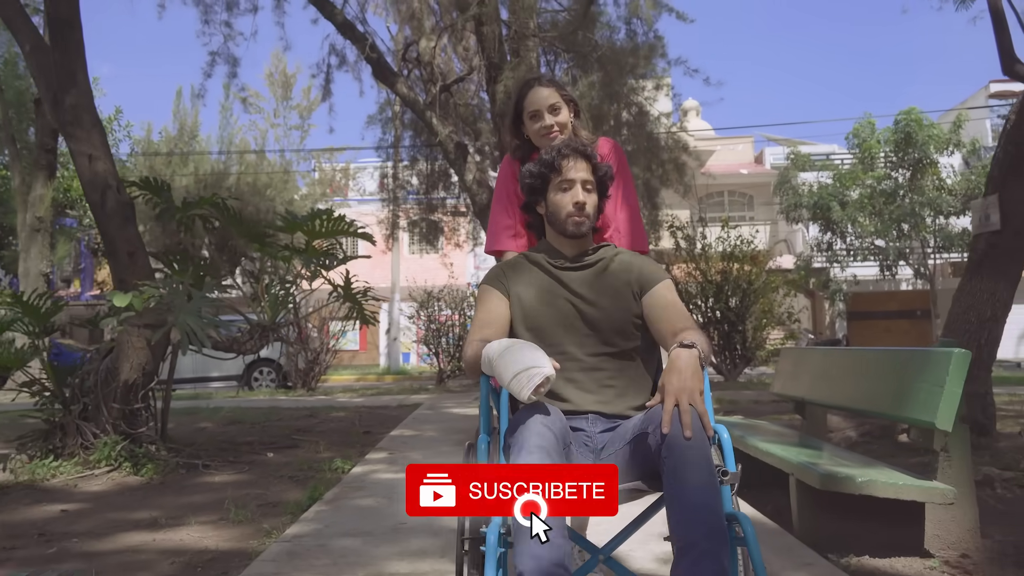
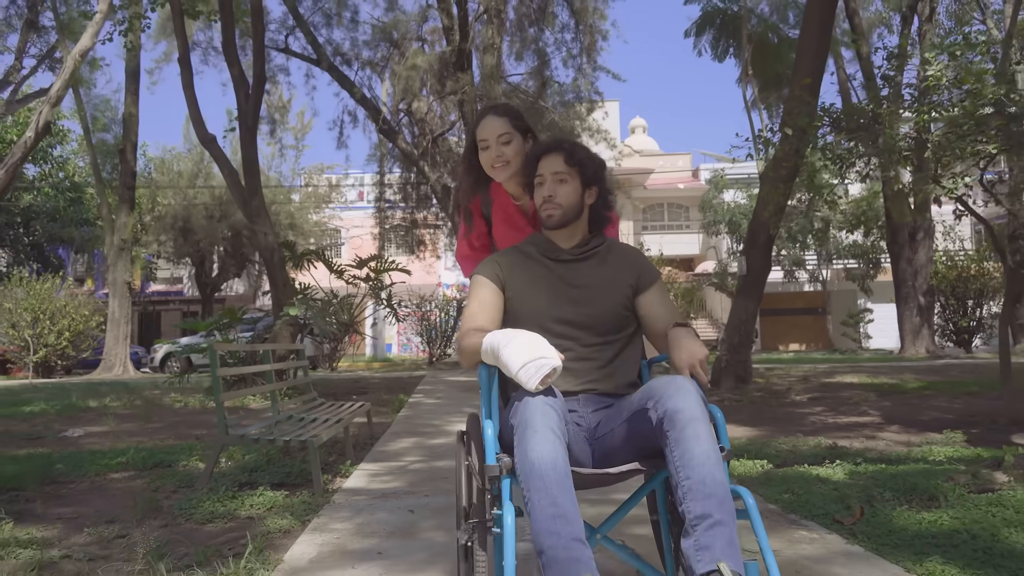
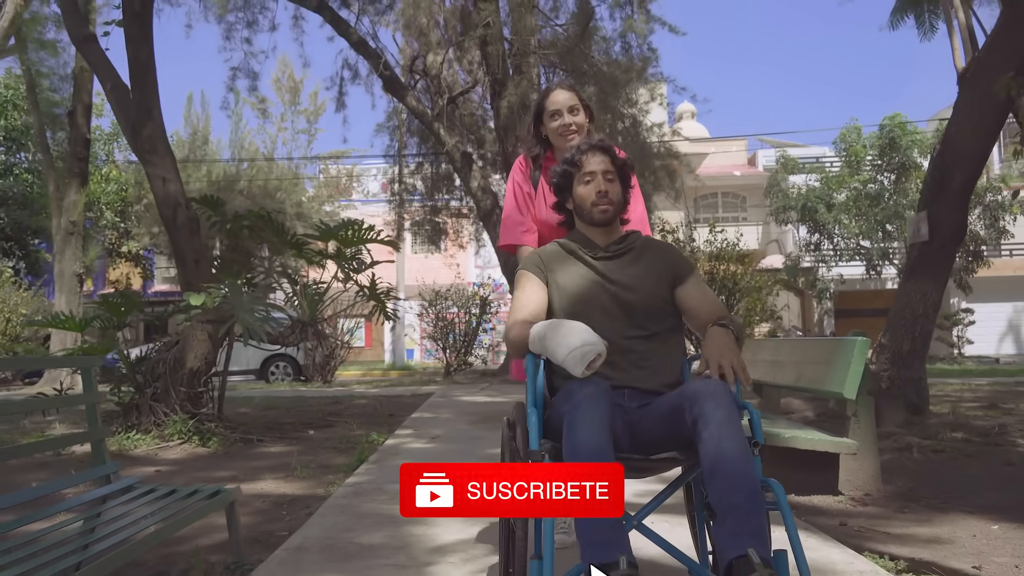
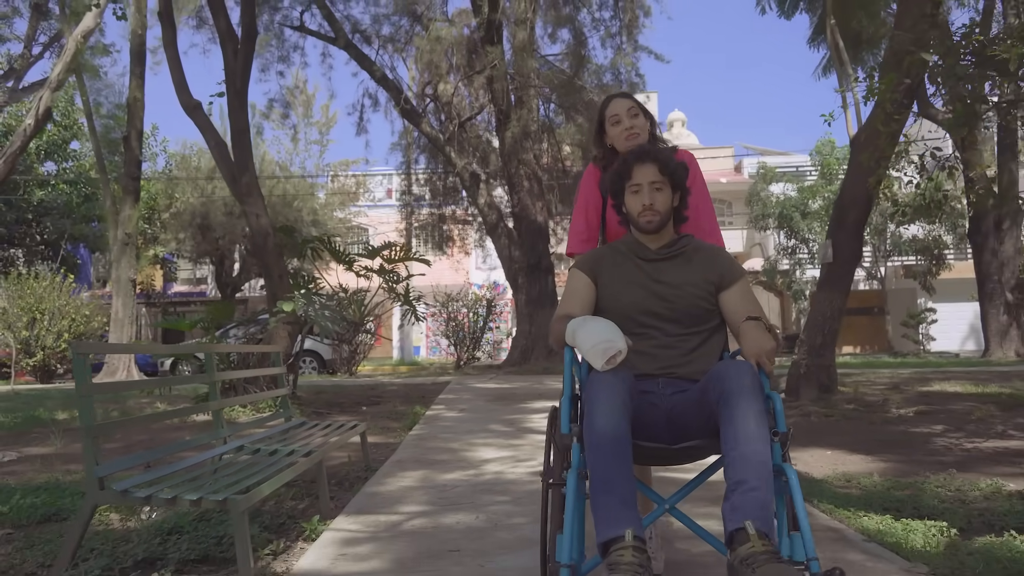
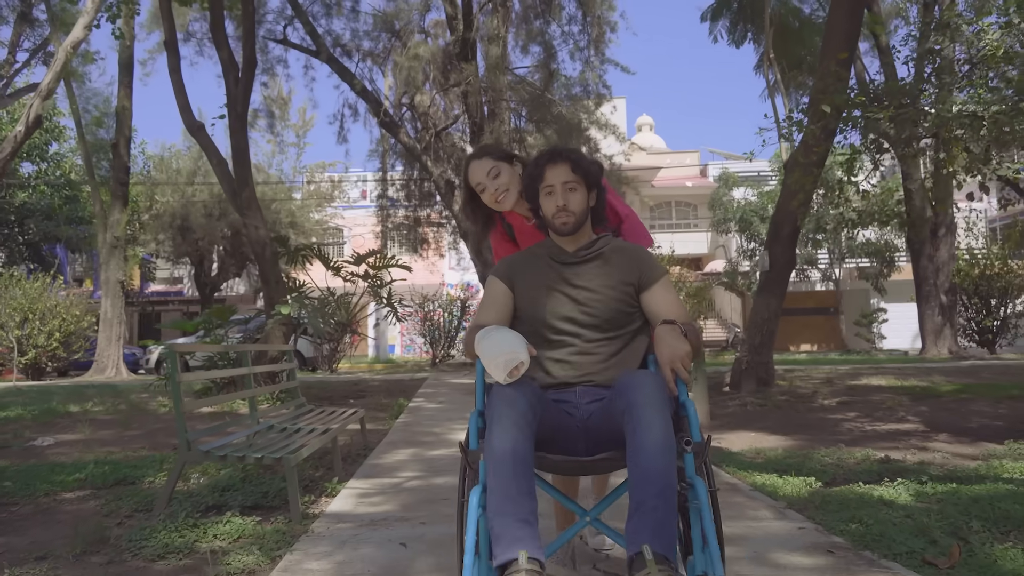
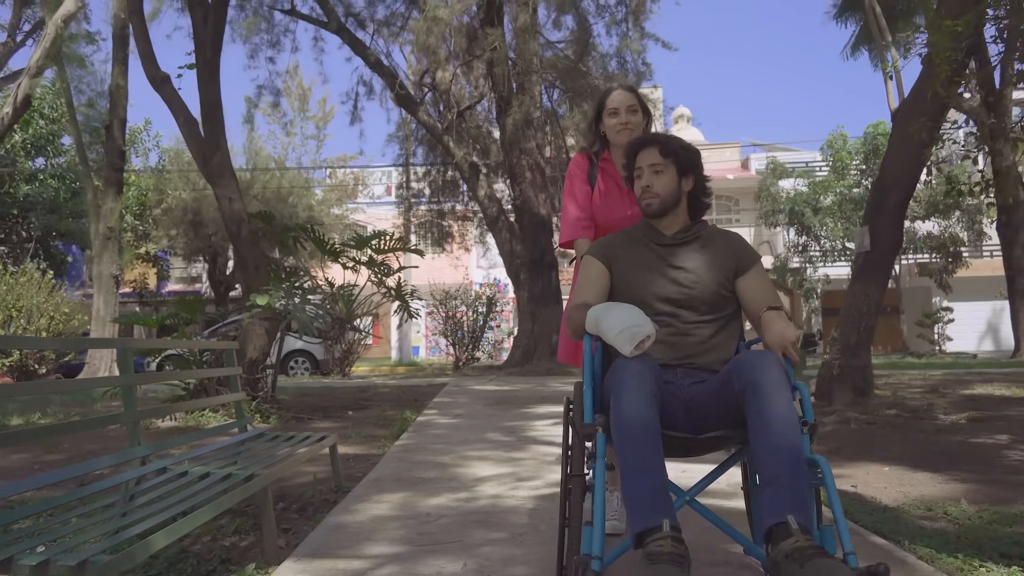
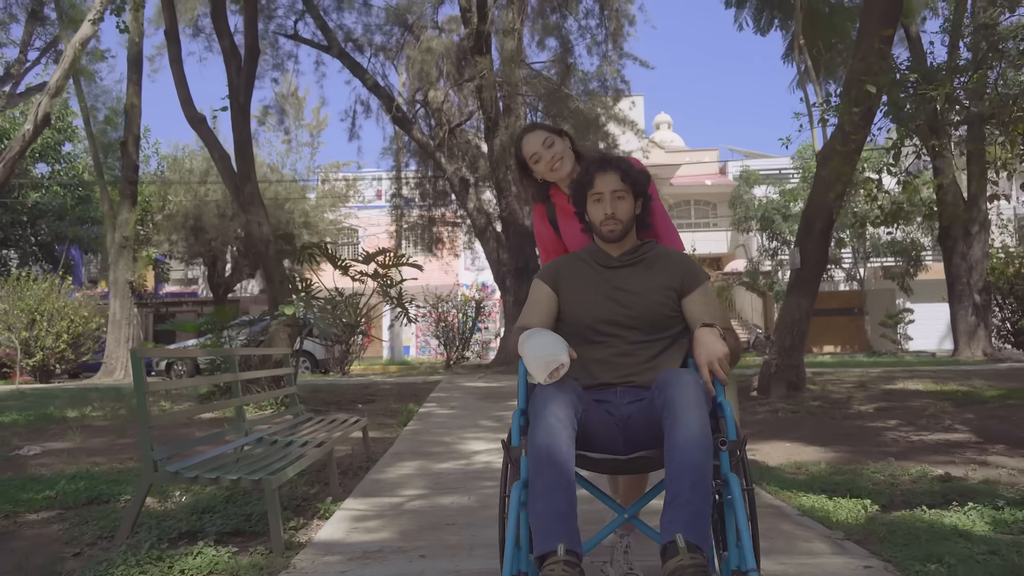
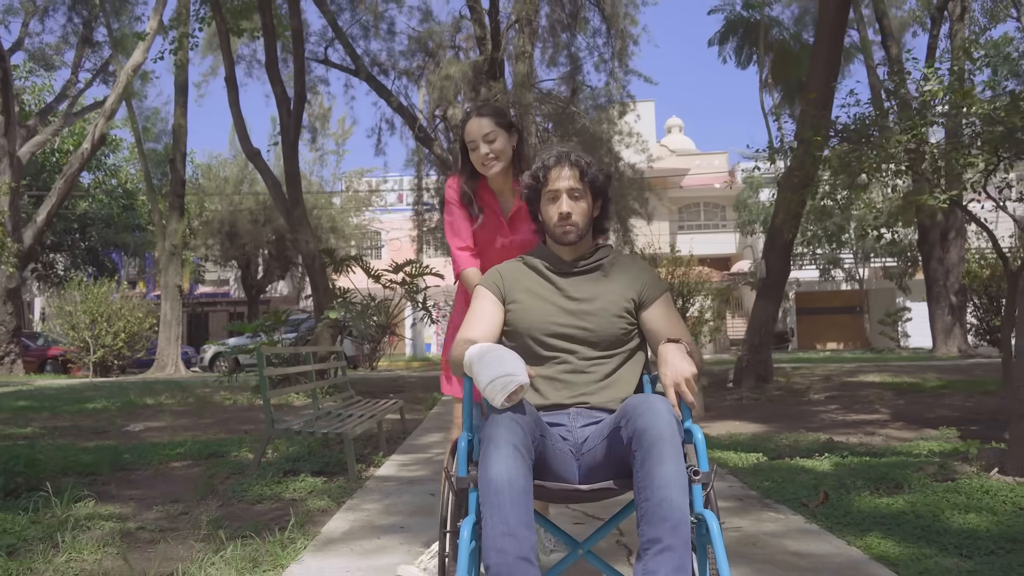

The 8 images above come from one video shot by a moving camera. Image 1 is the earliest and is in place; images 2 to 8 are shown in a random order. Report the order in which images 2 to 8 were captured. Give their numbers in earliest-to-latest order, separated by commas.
3, 6, 4, 7, 5, 2, 8
